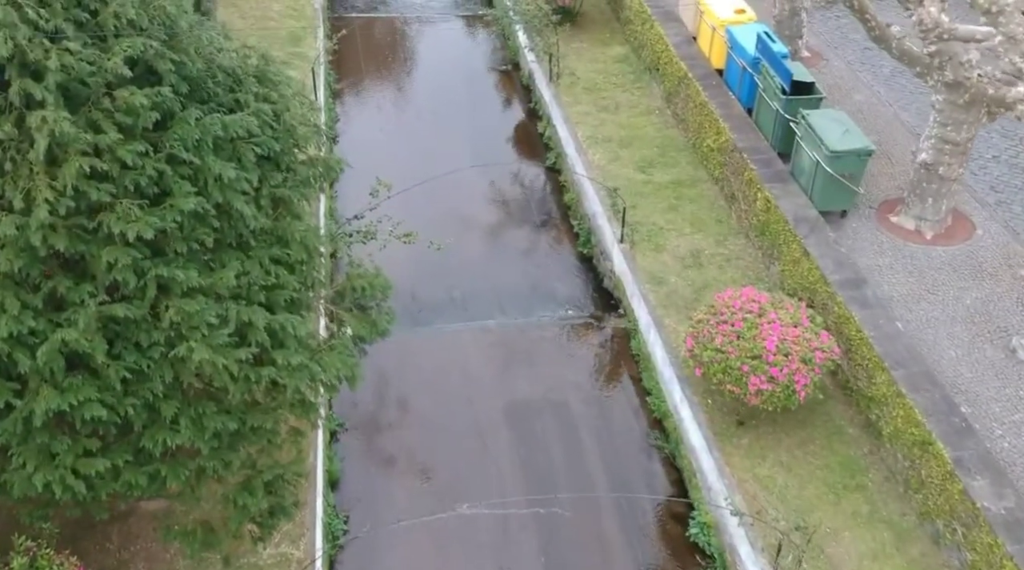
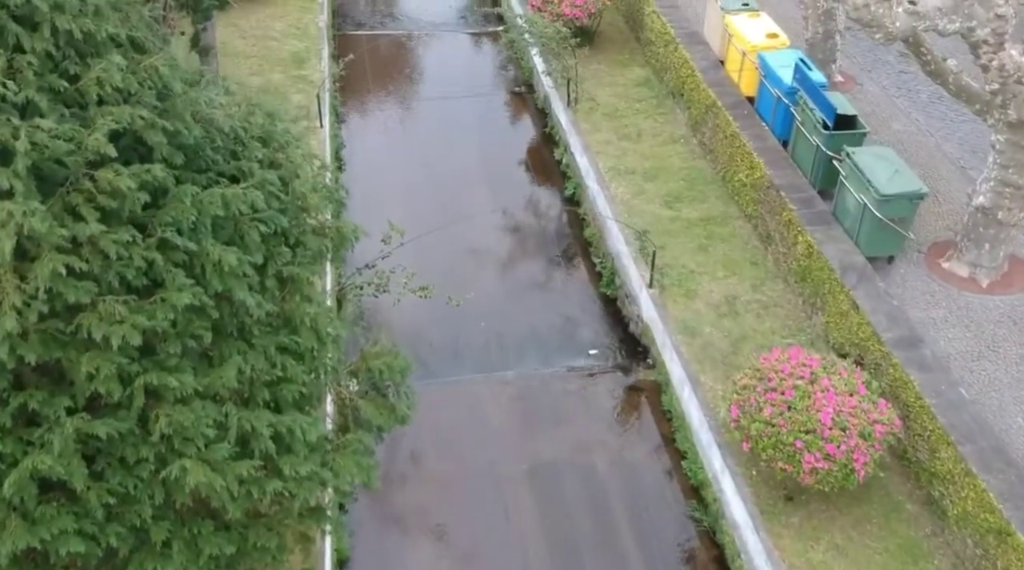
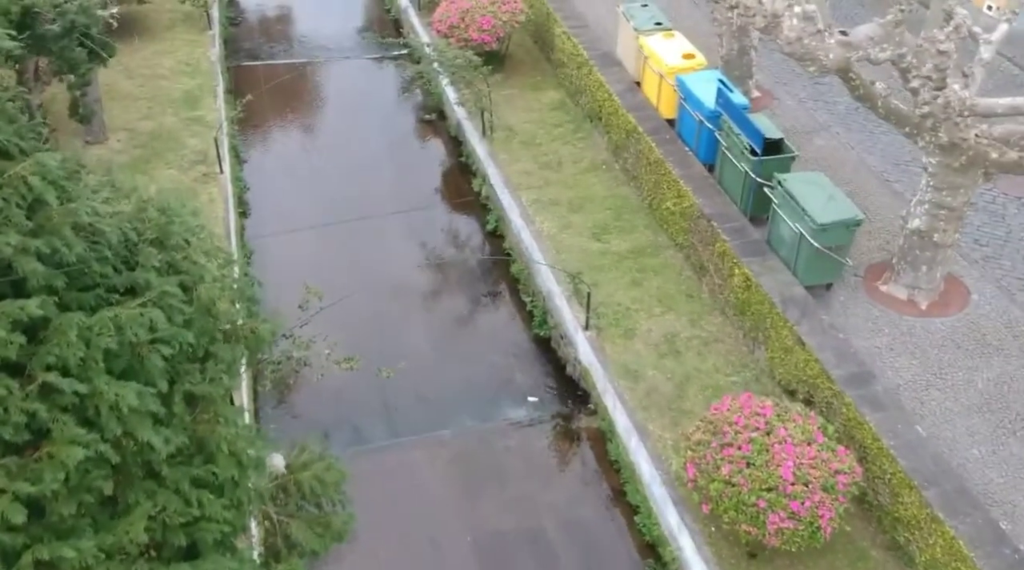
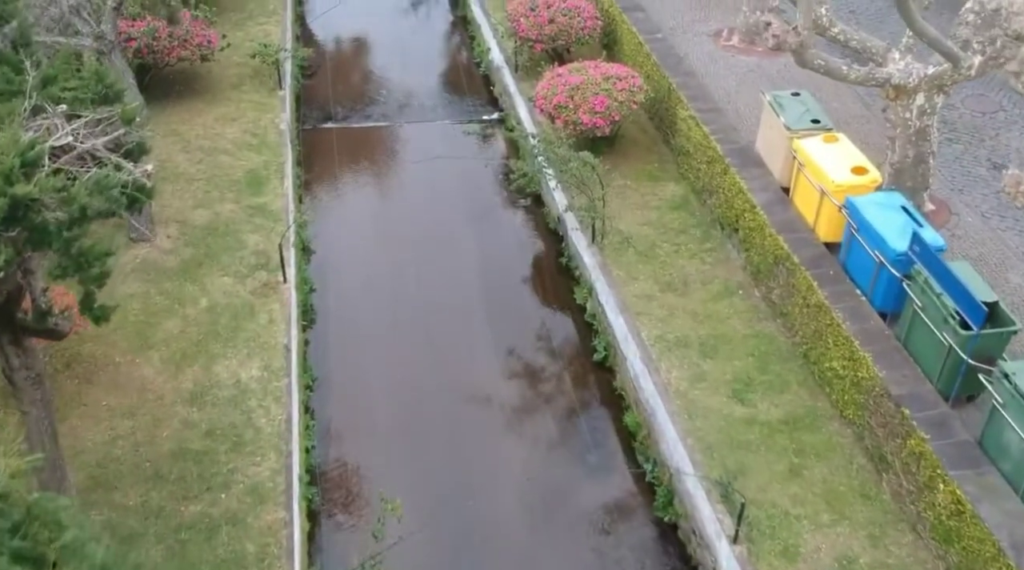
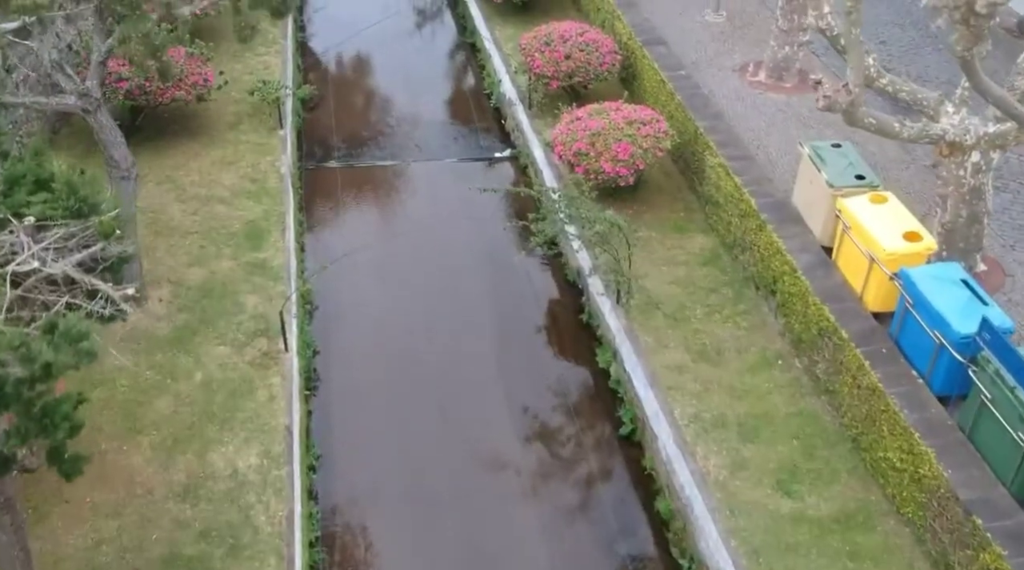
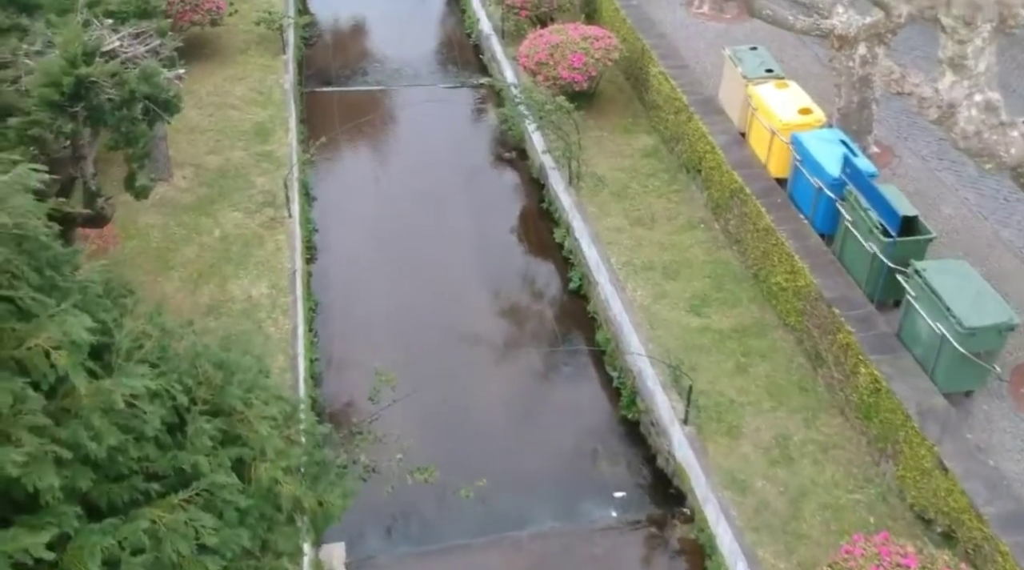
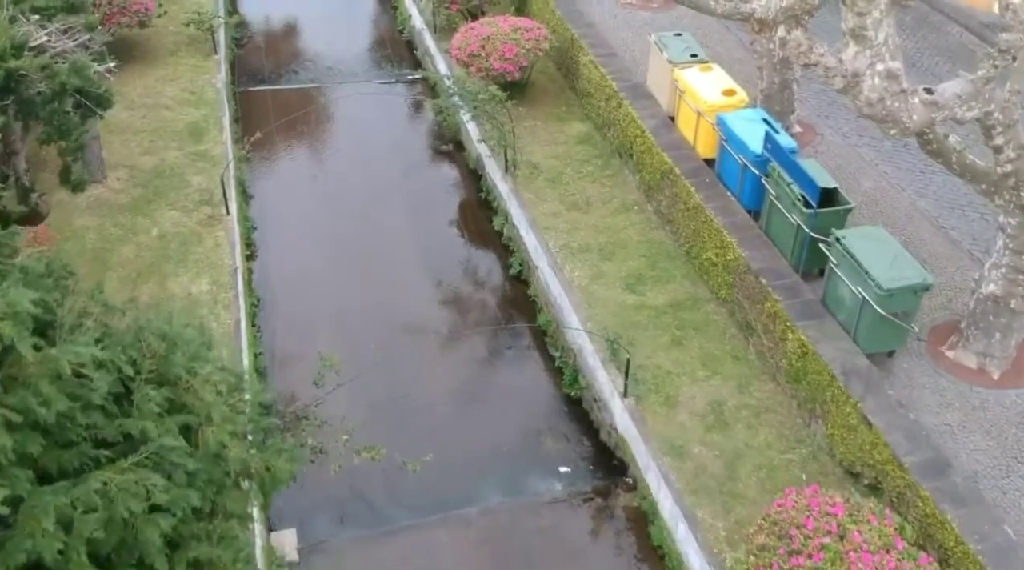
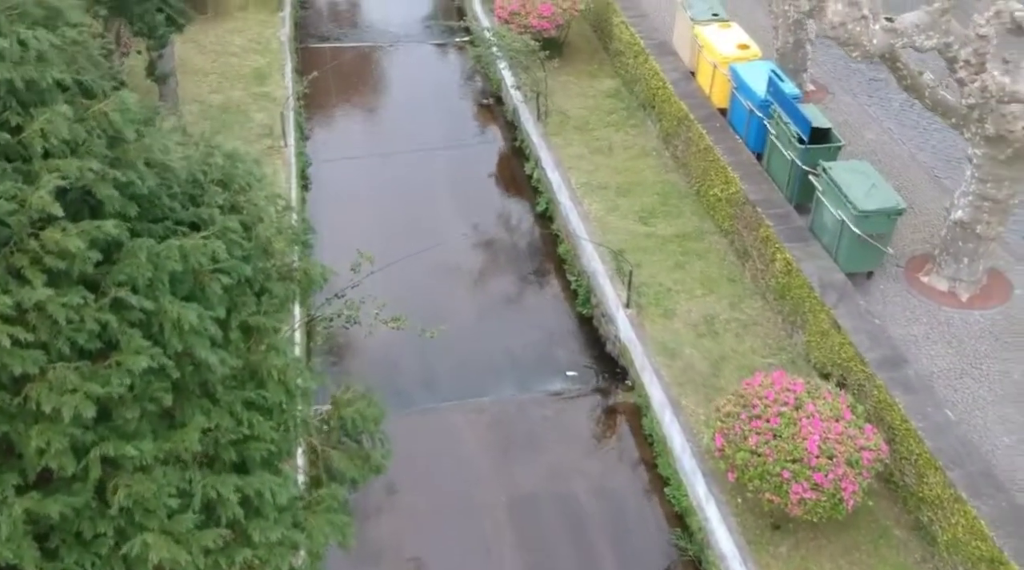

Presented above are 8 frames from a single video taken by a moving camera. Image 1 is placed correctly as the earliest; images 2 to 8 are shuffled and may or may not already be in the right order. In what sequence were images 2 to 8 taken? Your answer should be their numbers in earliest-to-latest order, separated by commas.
2, 8, 3, 7, 6, 4, 5
